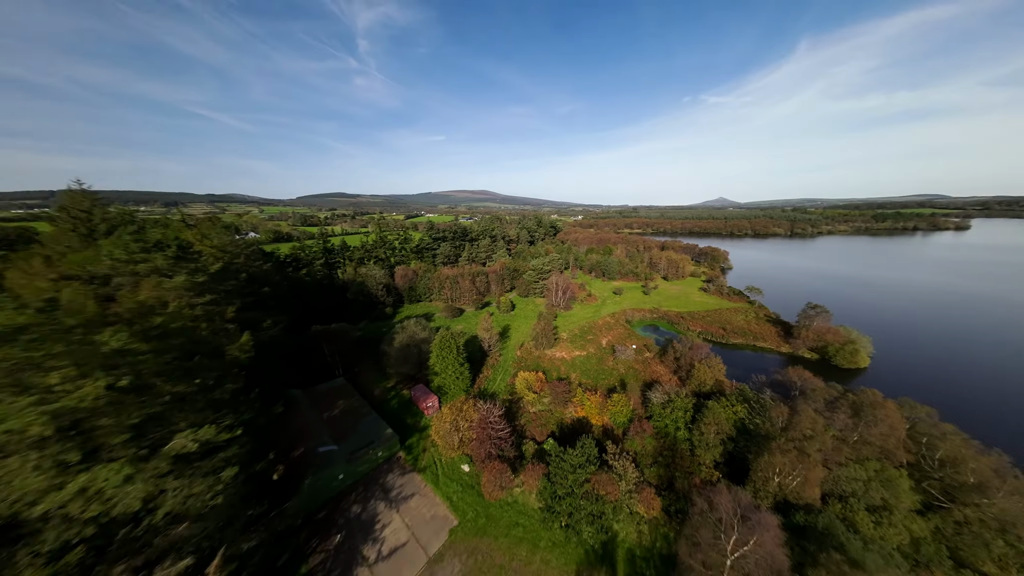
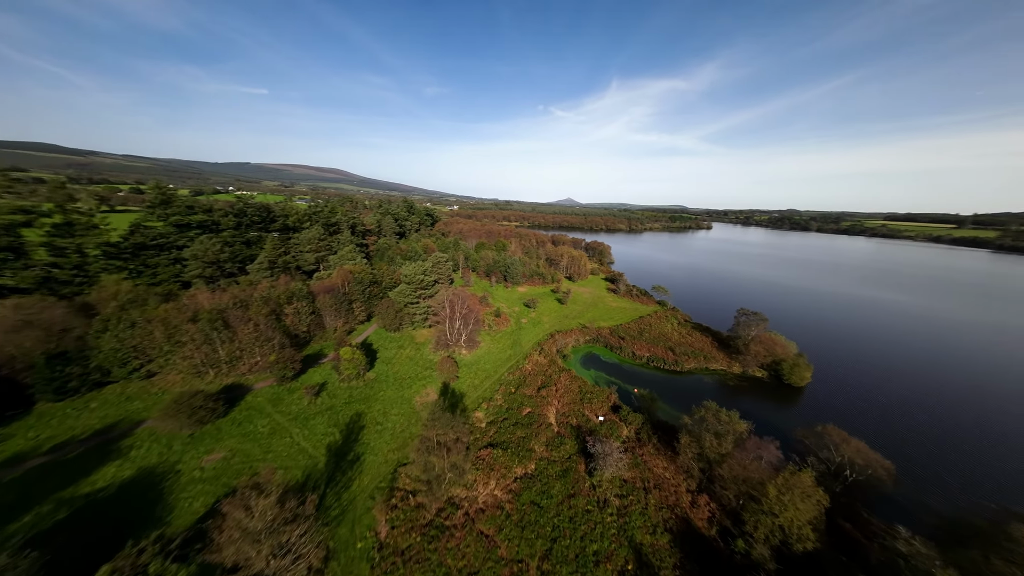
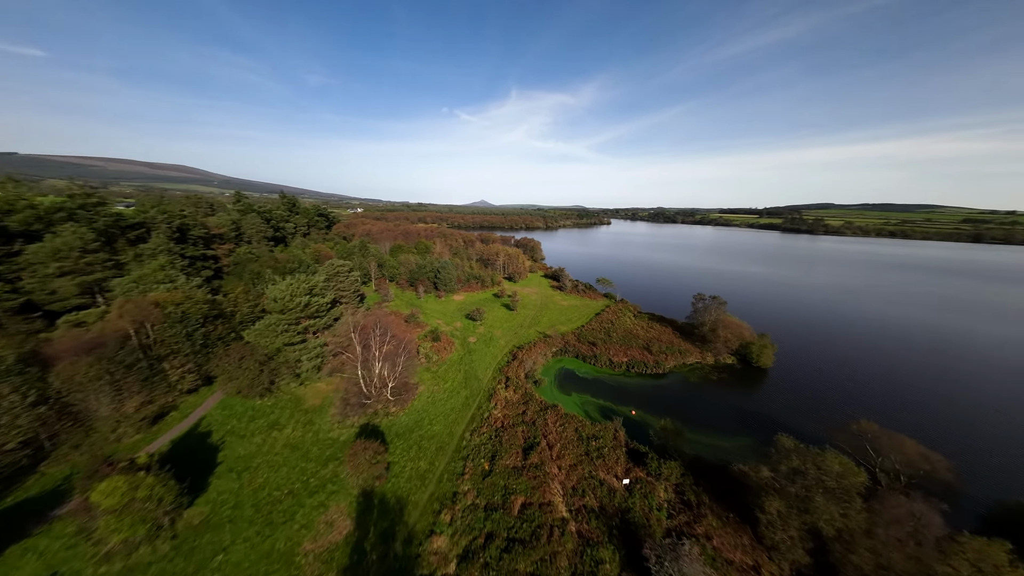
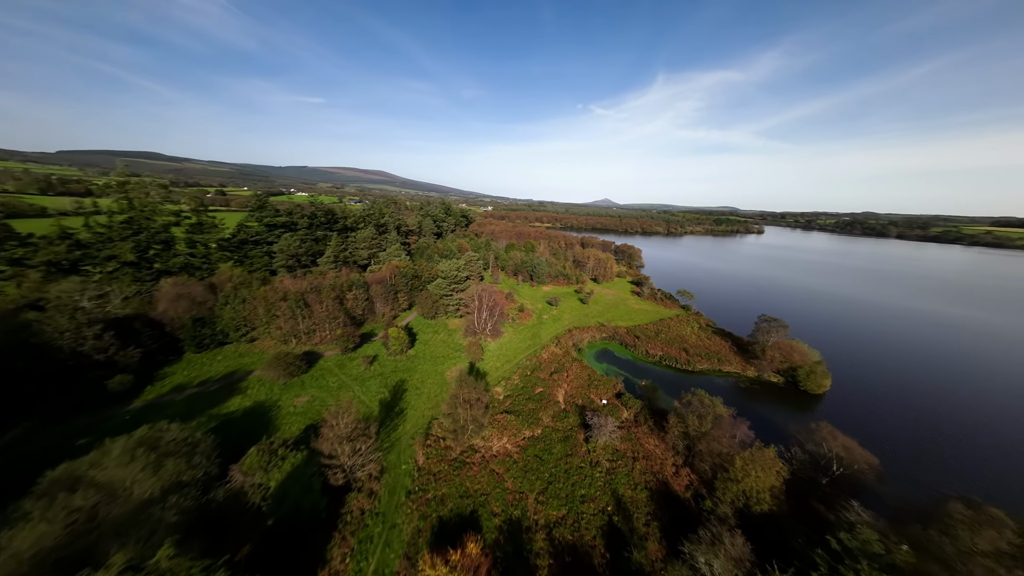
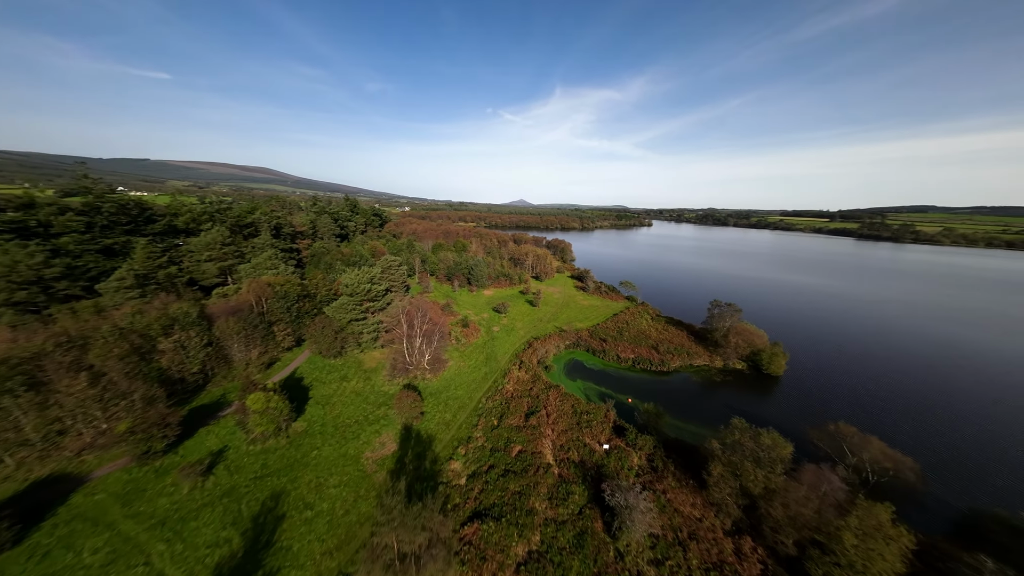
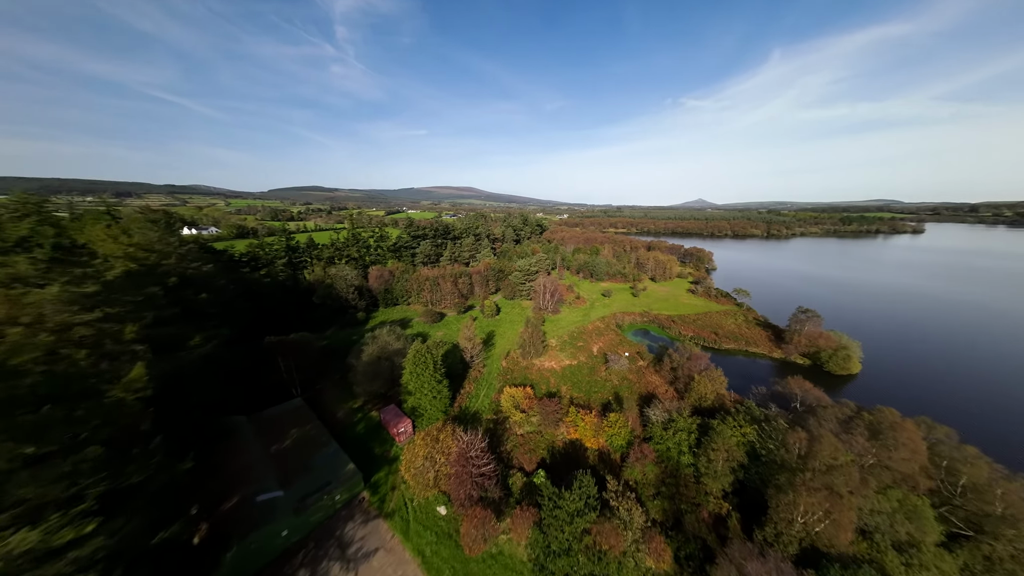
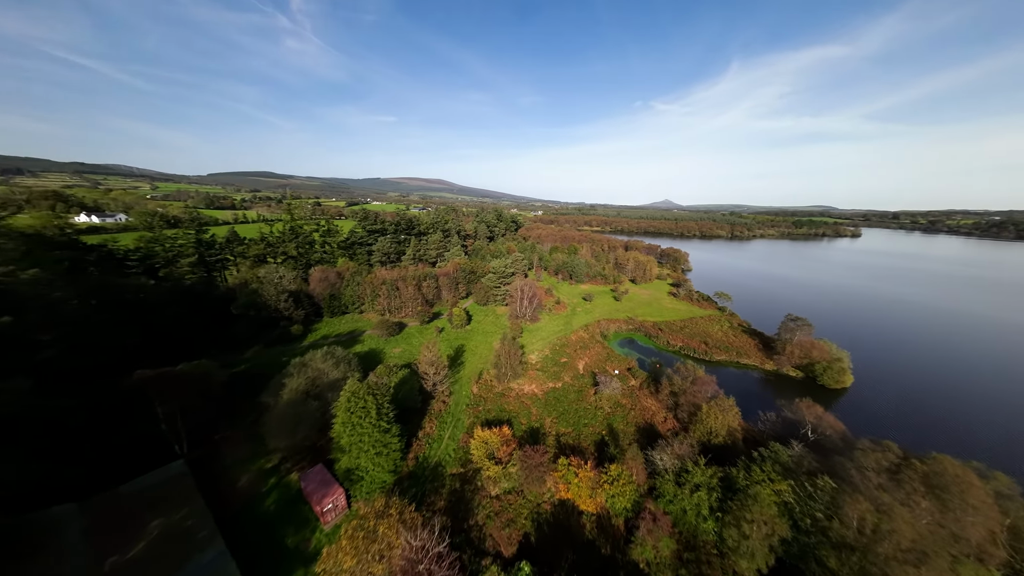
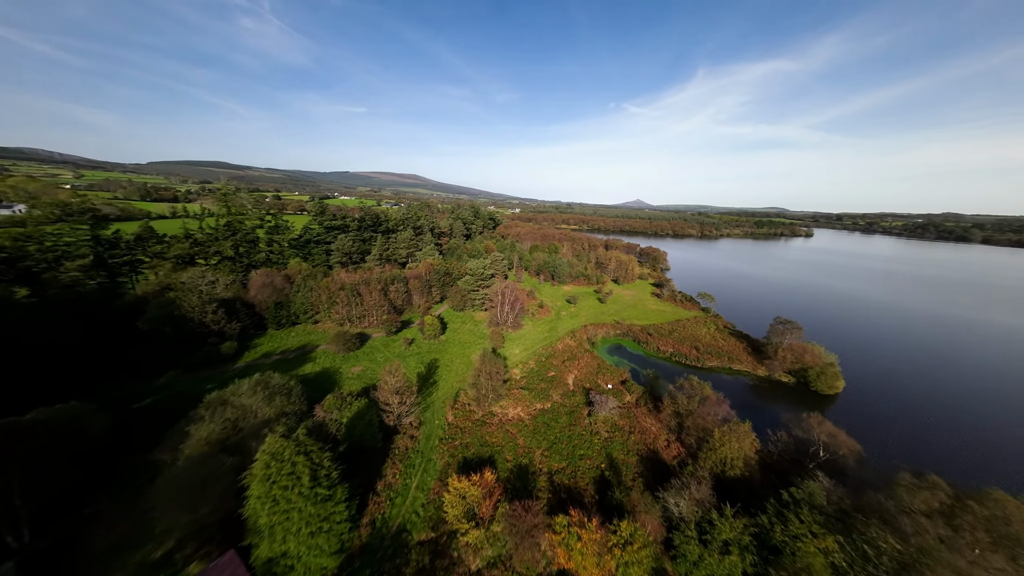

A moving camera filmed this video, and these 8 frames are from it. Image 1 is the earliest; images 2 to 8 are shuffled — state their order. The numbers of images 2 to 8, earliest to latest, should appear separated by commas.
6, 7, 8, 4, 2, 5, 3
